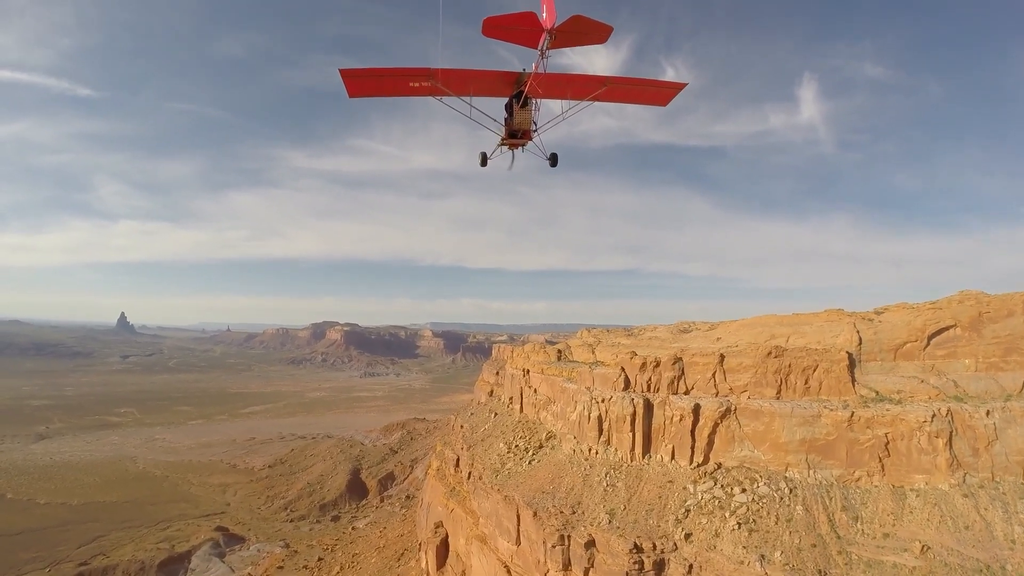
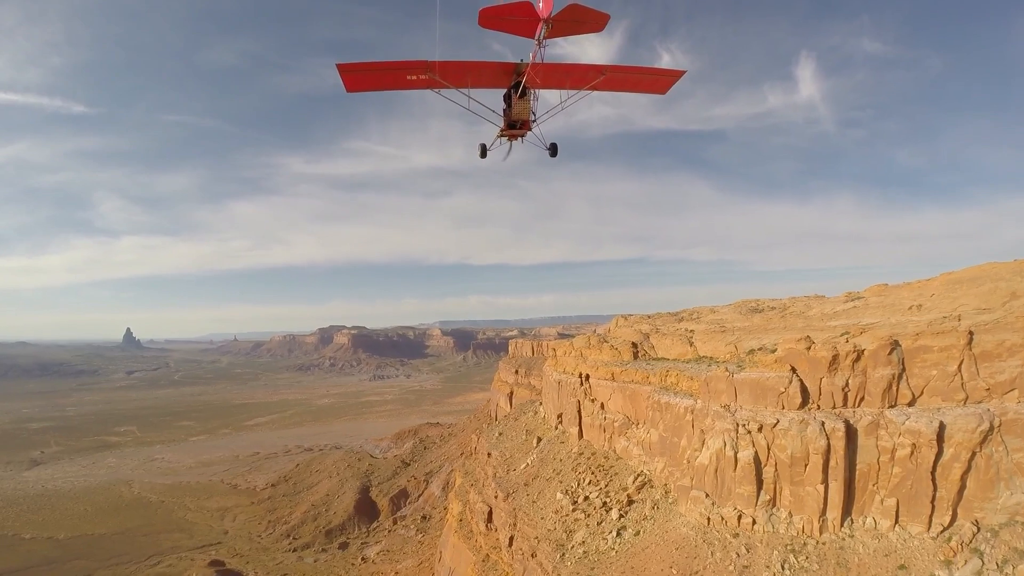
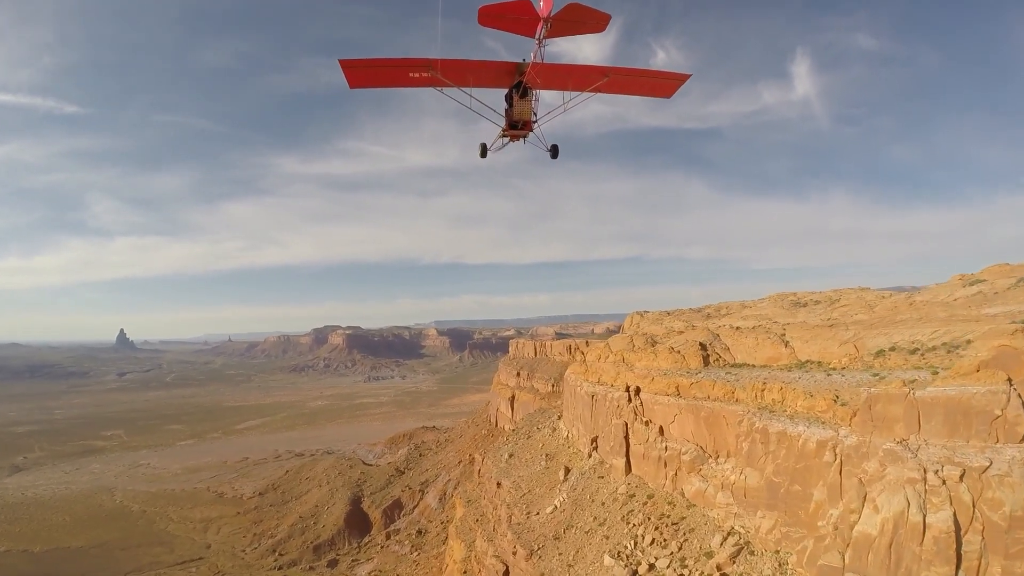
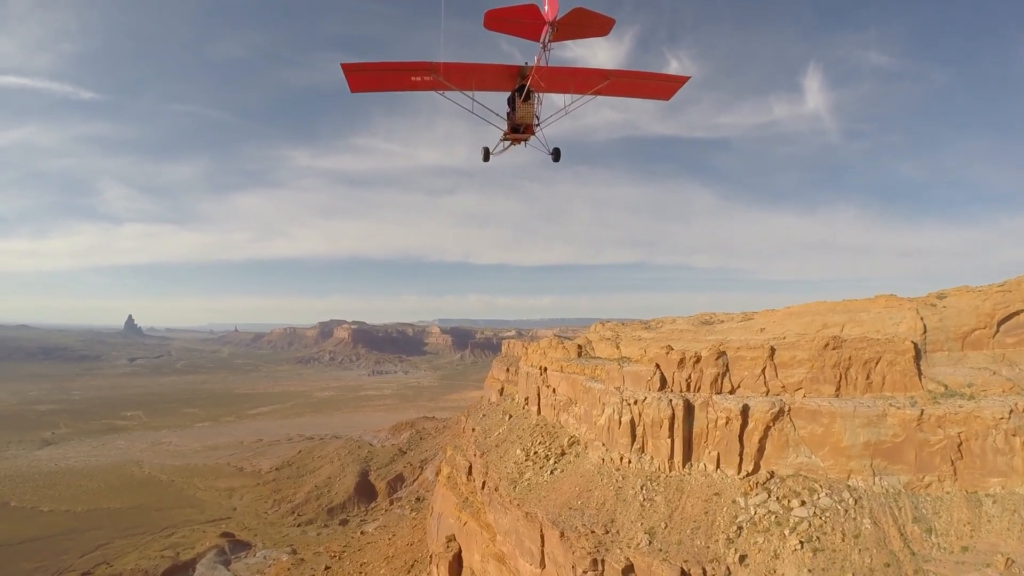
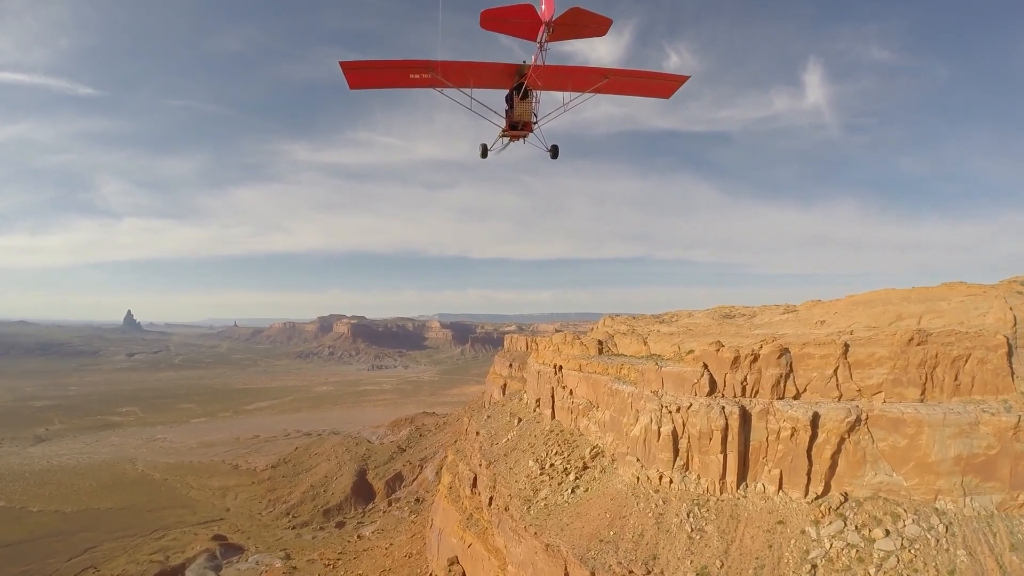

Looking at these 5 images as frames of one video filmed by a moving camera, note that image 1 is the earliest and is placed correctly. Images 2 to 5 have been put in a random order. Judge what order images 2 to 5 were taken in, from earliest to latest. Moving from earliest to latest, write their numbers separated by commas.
4, 5, 2, 3
